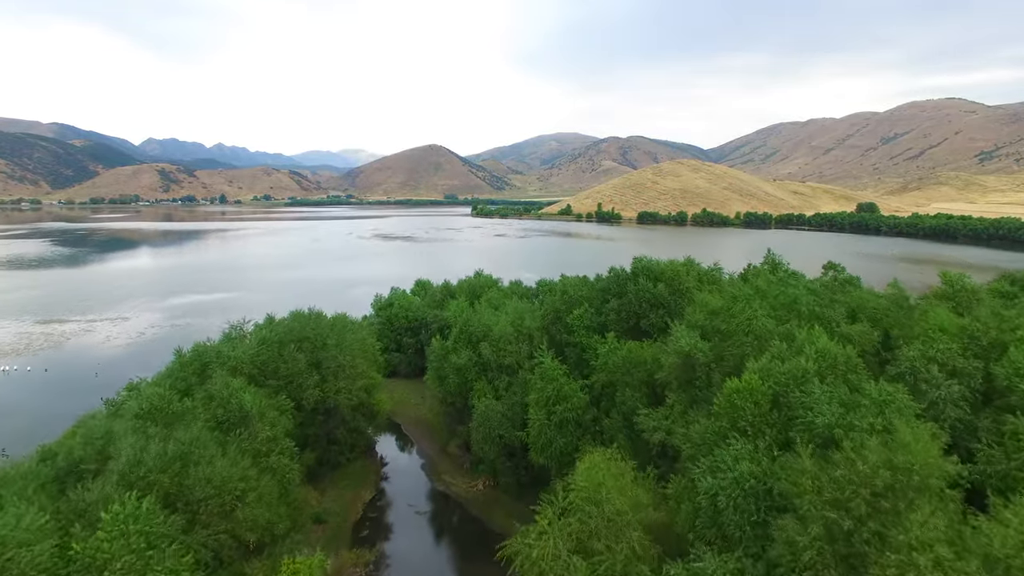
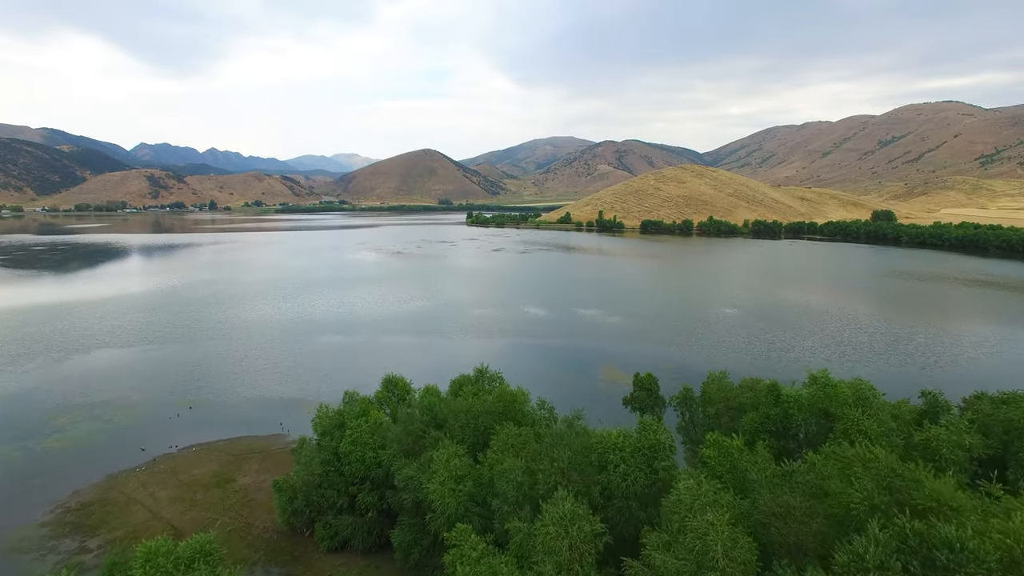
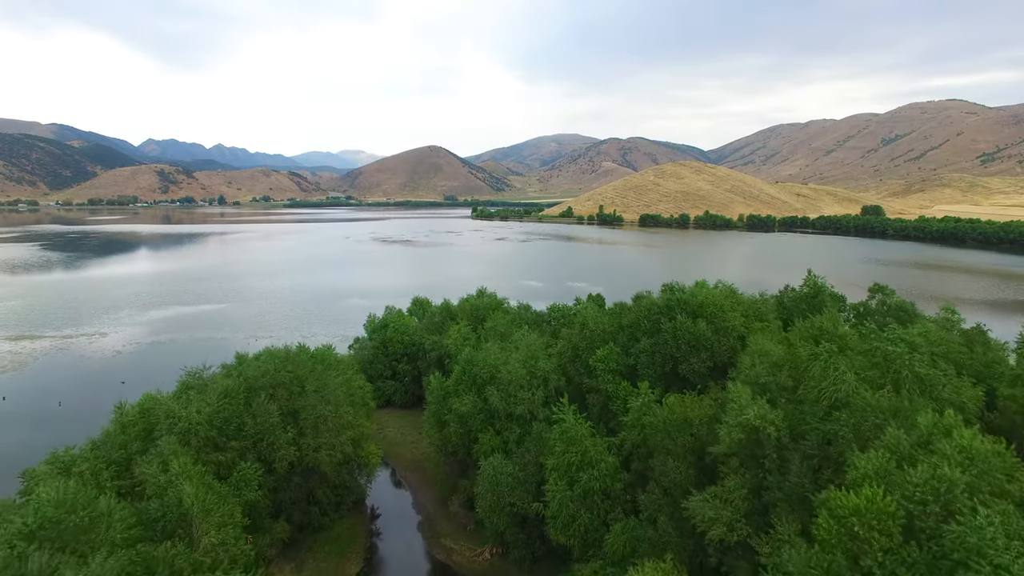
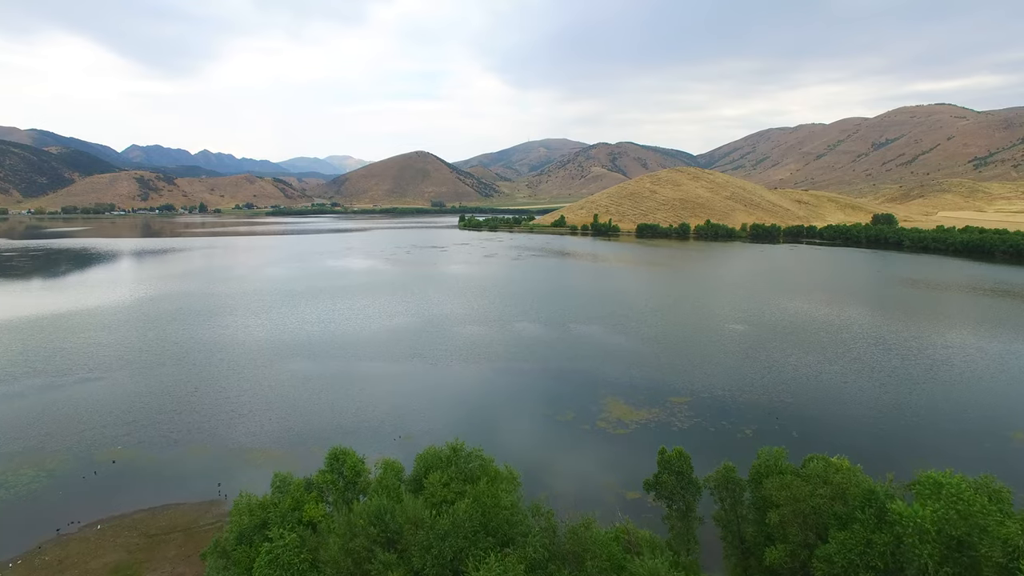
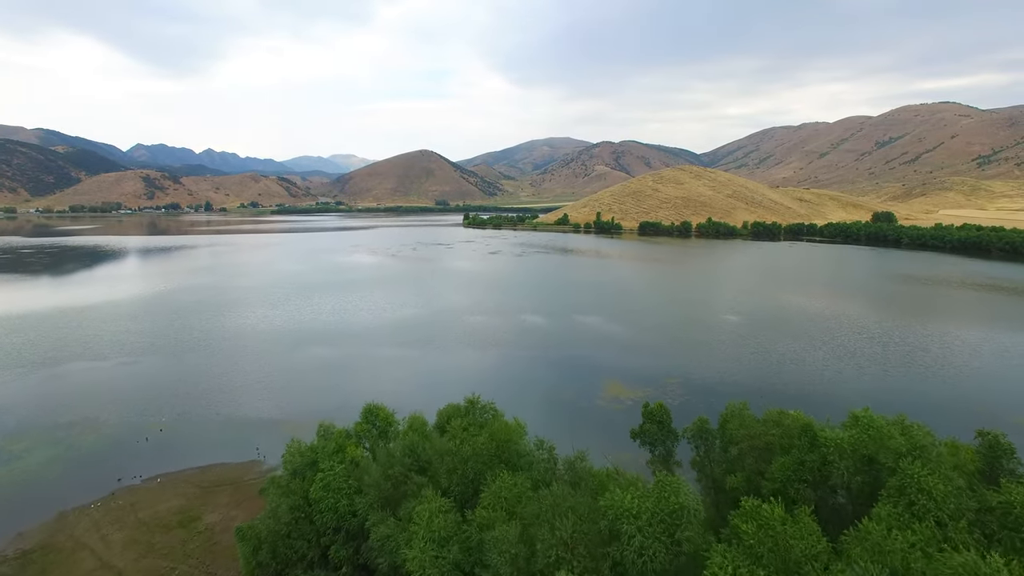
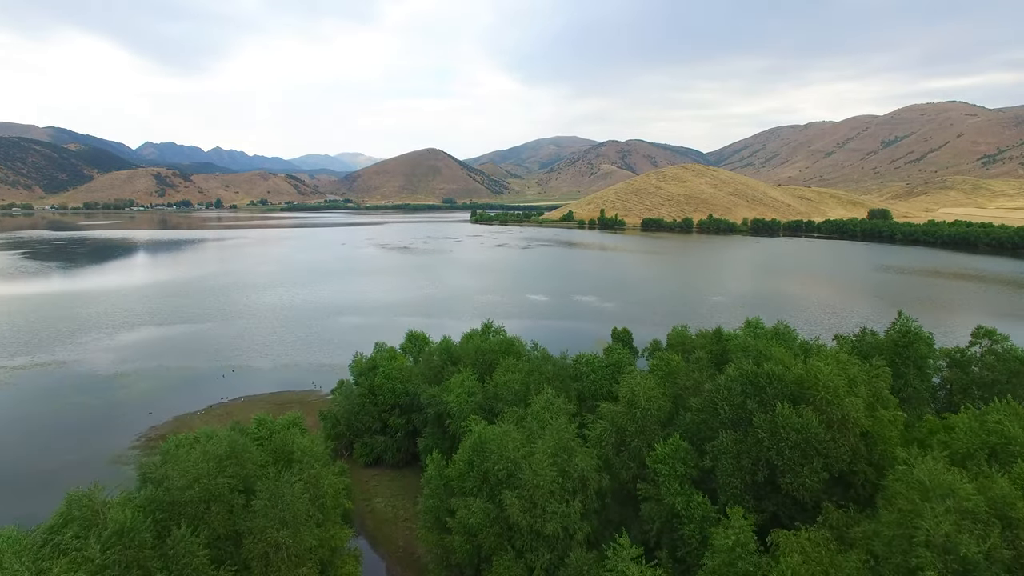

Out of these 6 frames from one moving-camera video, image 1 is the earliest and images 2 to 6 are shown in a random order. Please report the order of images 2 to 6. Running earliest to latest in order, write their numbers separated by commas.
3, 6, 2, 5, 4
